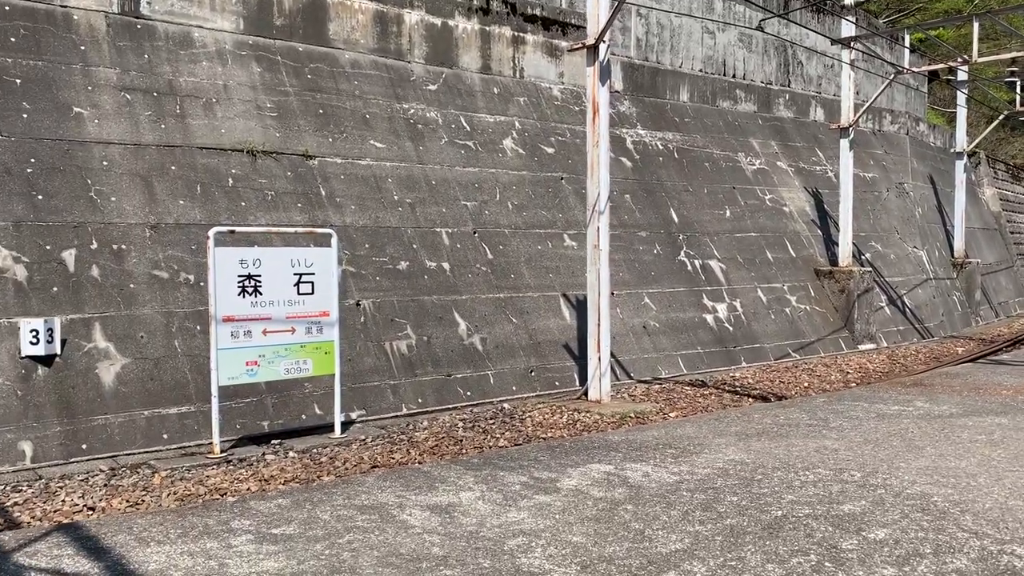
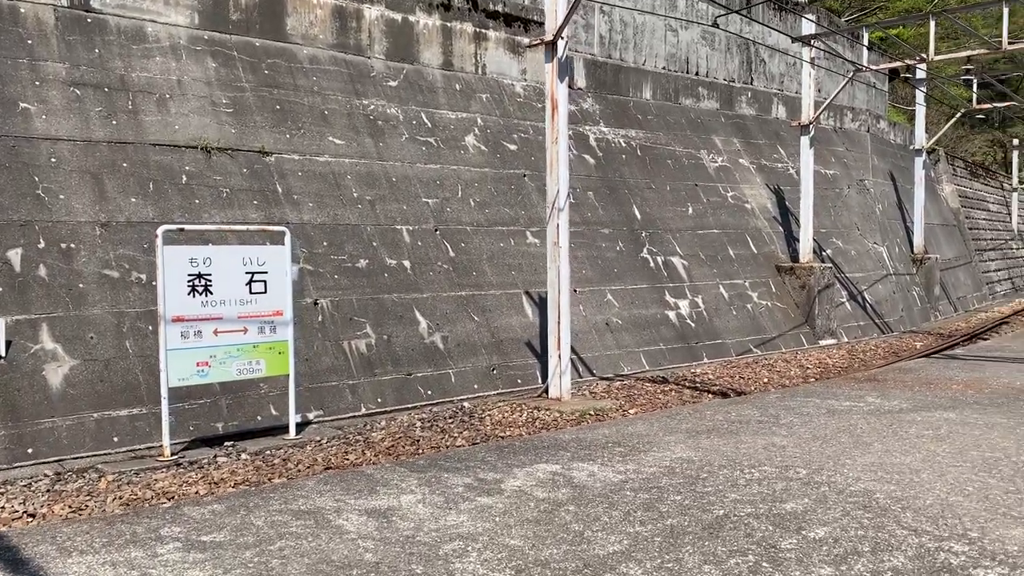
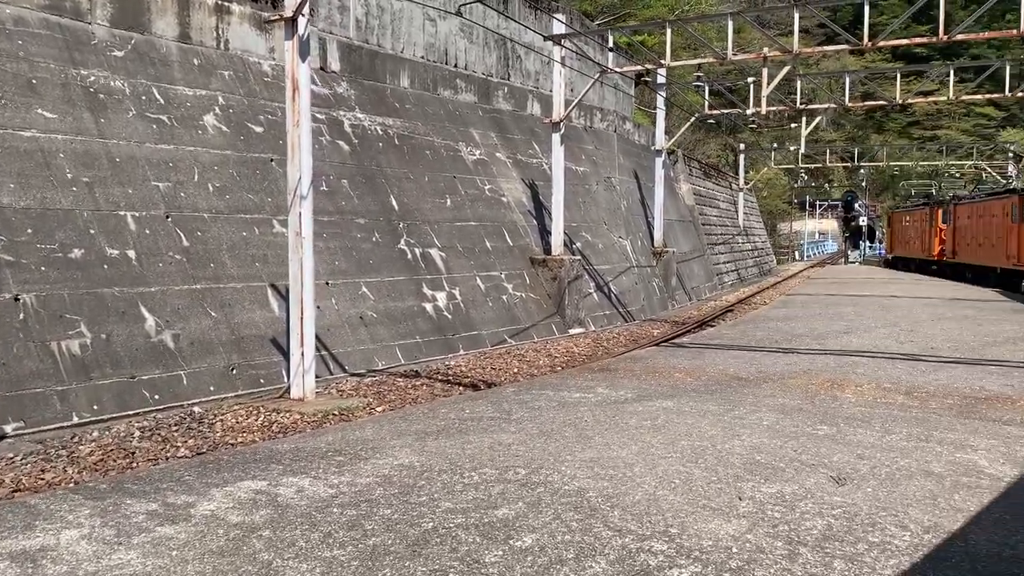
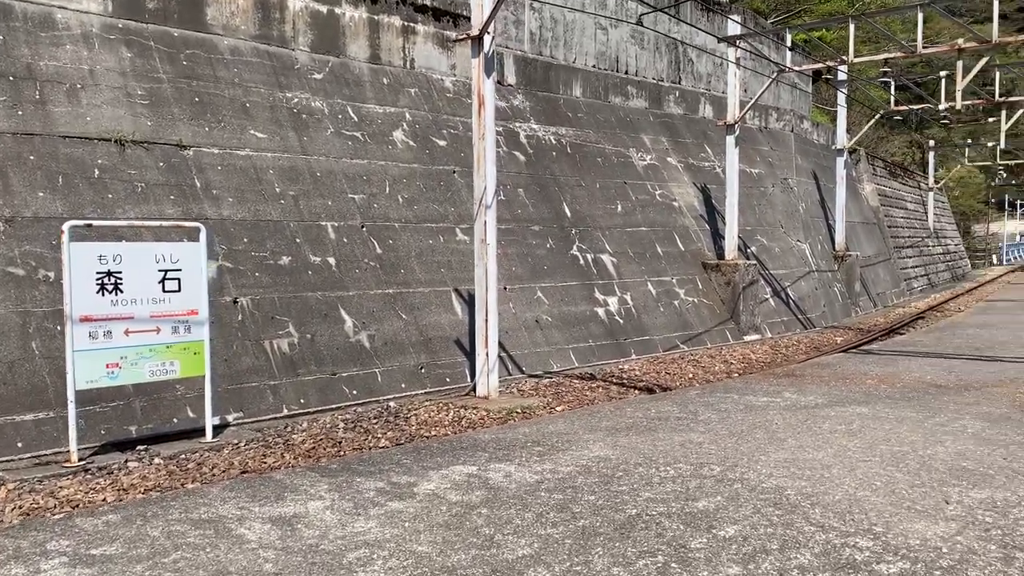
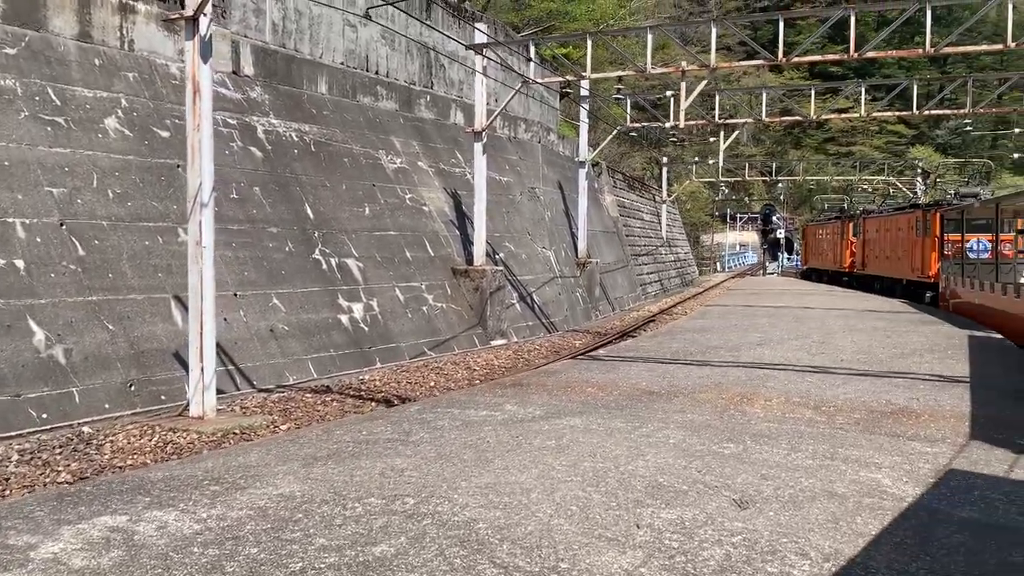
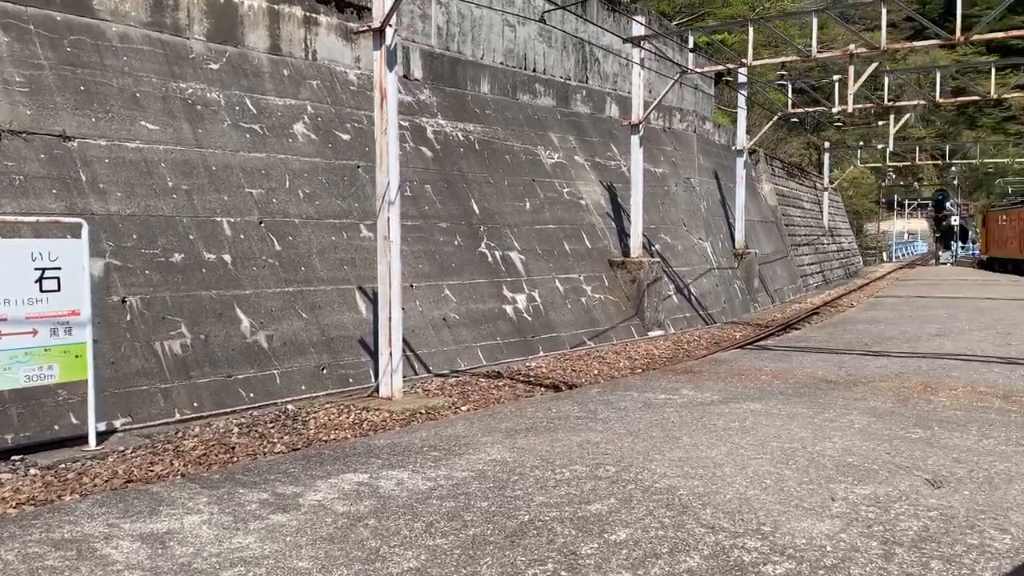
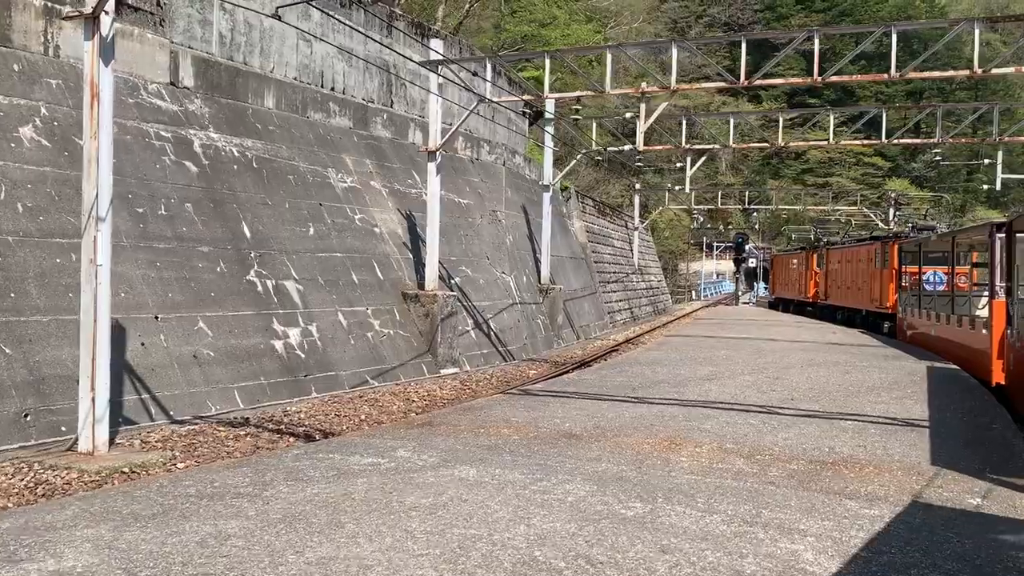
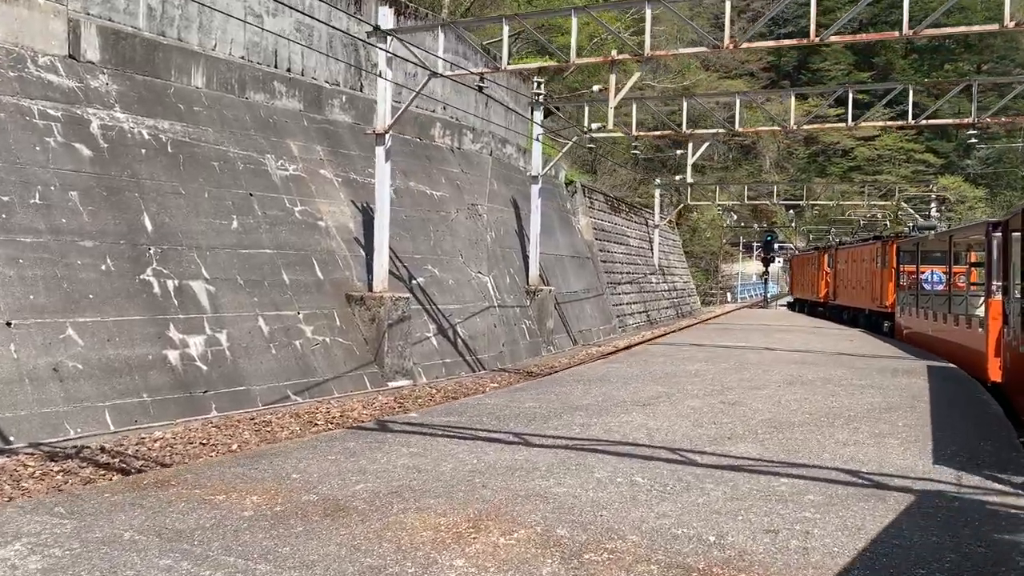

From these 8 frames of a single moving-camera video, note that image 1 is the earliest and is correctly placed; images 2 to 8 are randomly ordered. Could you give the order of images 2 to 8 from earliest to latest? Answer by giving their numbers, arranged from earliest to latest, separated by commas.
2, 4, 6, 3, 5, 7, 8
